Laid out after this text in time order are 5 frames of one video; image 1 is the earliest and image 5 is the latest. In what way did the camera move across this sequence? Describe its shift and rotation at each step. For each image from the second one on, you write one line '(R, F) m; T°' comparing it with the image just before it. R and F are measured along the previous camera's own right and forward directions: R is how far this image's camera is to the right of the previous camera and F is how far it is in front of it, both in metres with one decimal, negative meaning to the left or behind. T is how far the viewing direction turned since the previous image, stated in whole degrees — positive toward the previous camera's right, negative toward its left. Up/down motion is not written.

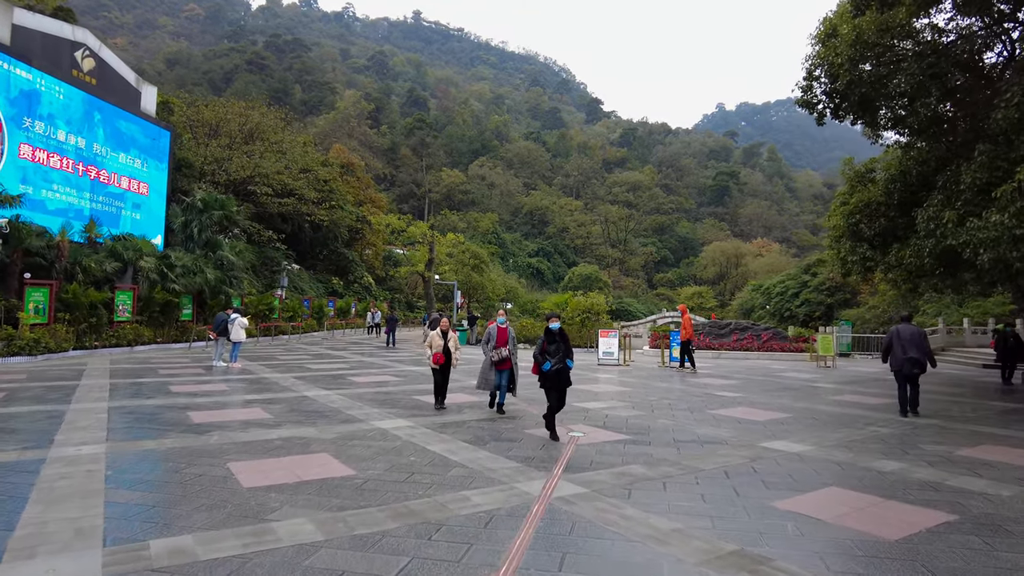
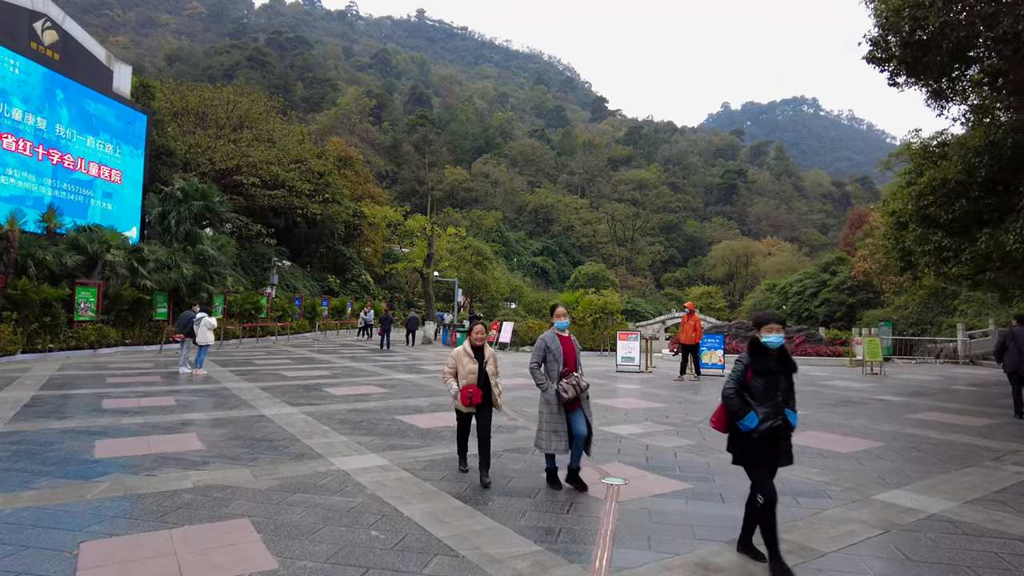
(-0.1, +1.8) m; 0°
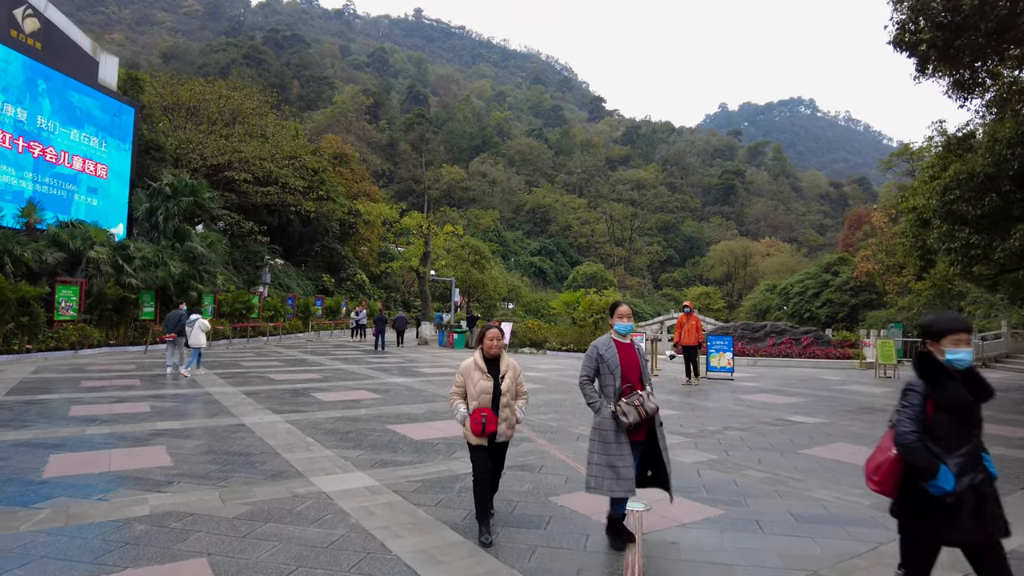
(-0.1, +0.6) m; 0°
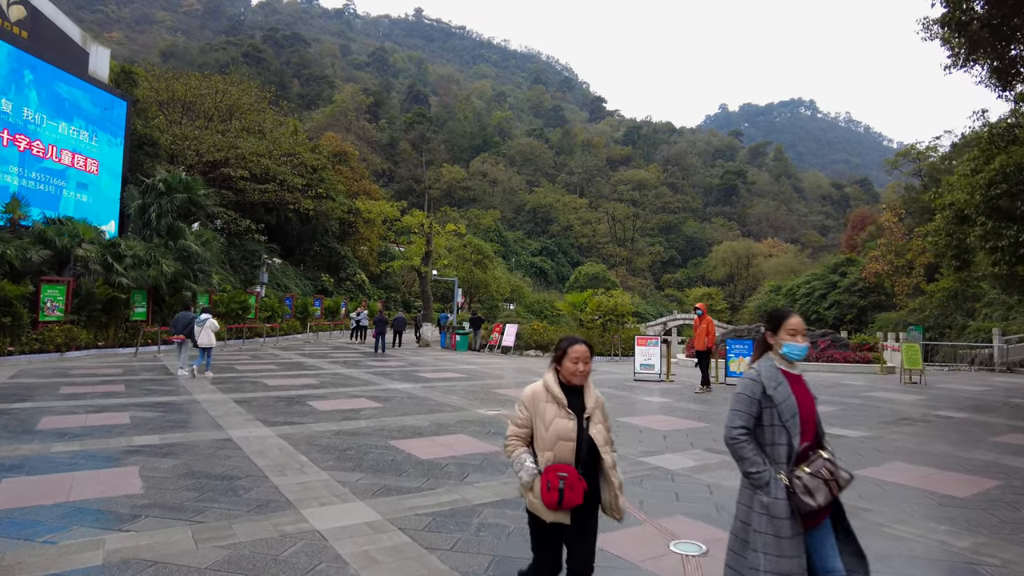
(-0.2, +0.6) m; 0°
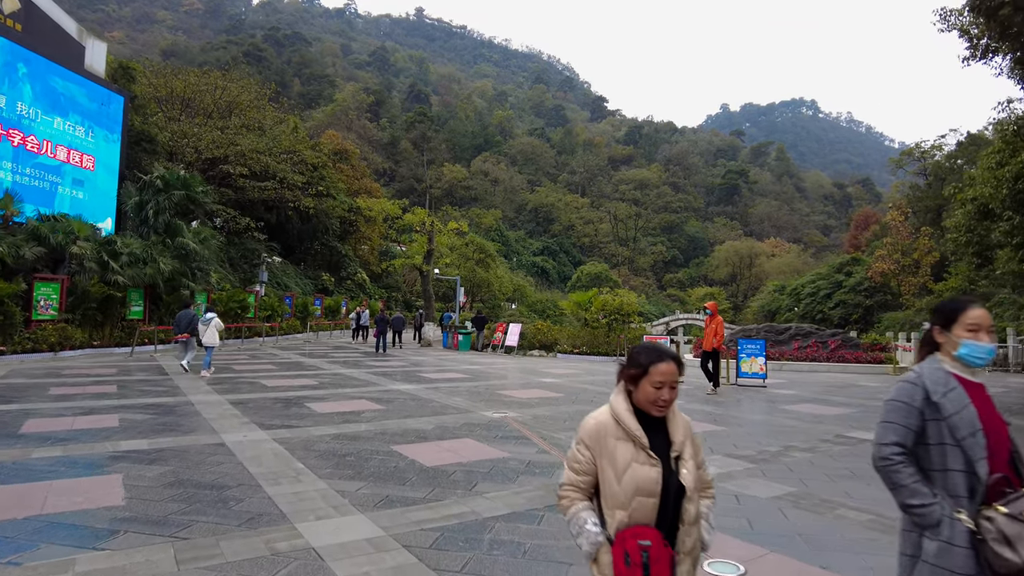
(-0.1, +0.3) m; 0°
